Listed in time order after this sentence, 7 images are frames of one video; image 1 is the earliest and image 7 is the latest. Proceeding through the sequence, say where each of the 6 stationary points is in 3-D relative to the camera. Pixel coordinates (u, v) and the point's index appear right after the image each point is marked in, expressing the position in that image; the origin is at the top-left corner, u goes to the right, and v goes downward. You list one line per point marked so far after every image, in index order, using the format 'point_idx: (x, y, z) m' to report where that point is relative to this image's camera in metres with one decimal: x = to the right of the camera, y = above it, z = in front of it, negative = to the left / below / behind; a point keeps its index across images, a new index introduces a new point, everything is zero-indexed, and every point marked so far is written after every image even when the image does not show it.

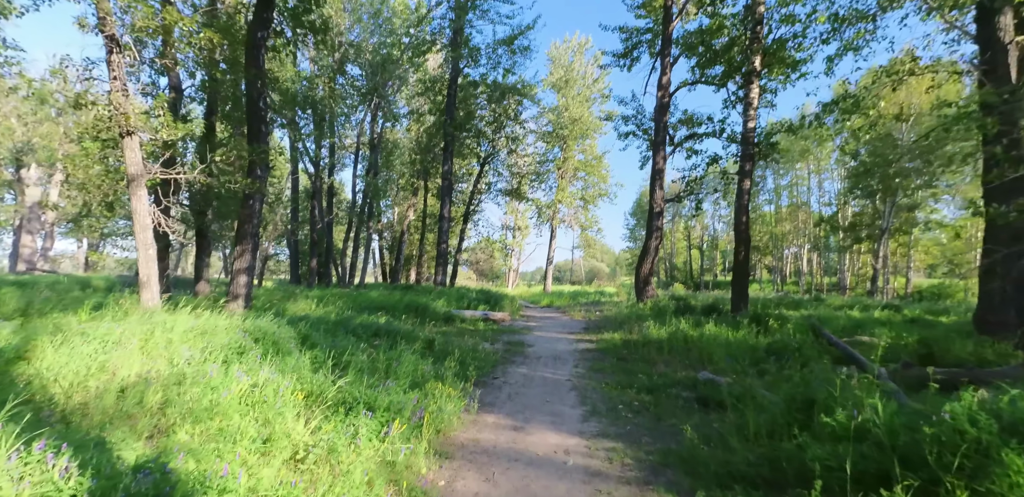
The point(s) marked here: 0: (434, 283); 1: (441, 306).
0: (-2.9, -1.3, +18.3) m
1: (-1.9, -1.6, +13.4) m
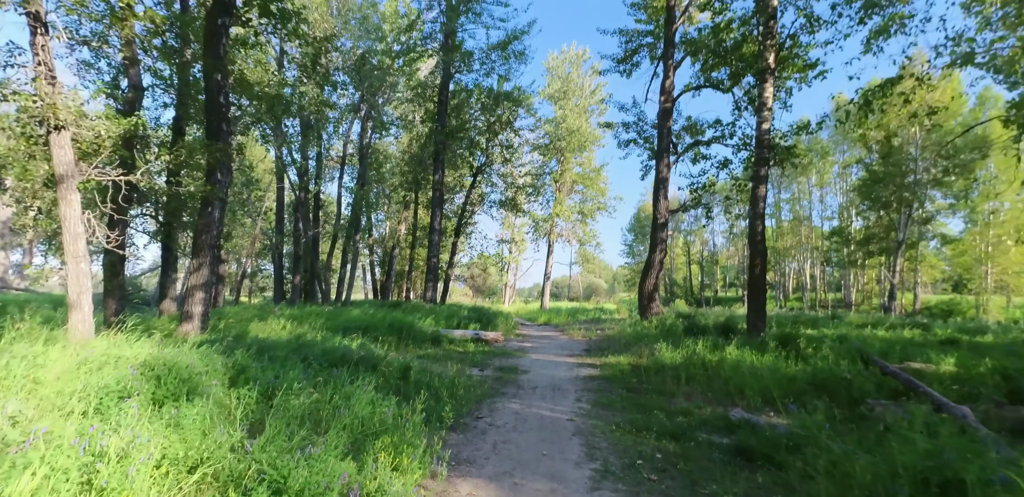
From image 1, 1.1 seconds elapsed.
0: (-3.1, -1.8, +17.2) m
1: (-2.1, -1.9, +12.3) m
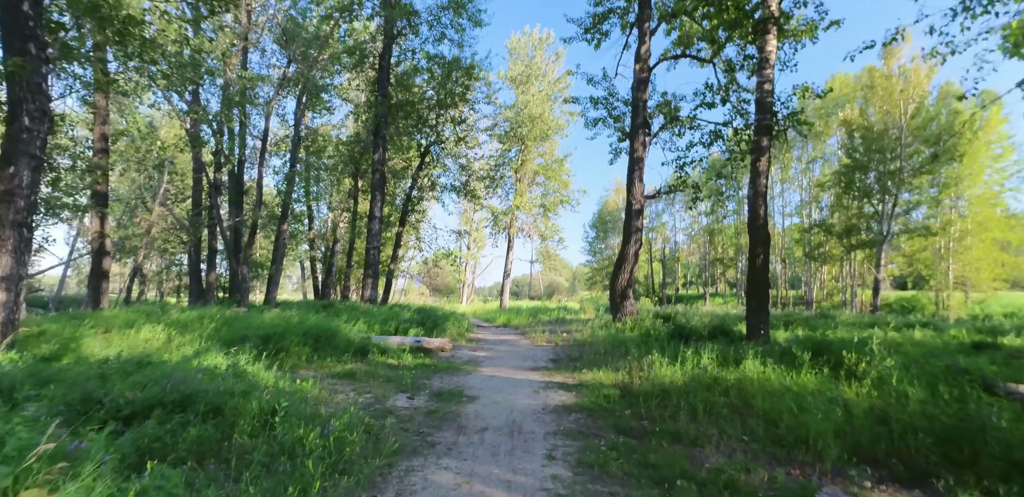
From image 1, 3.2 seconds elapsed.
0: (-4.5, -1.5, +14.7) m
1: (-3.1, -1.7, +9.9) m
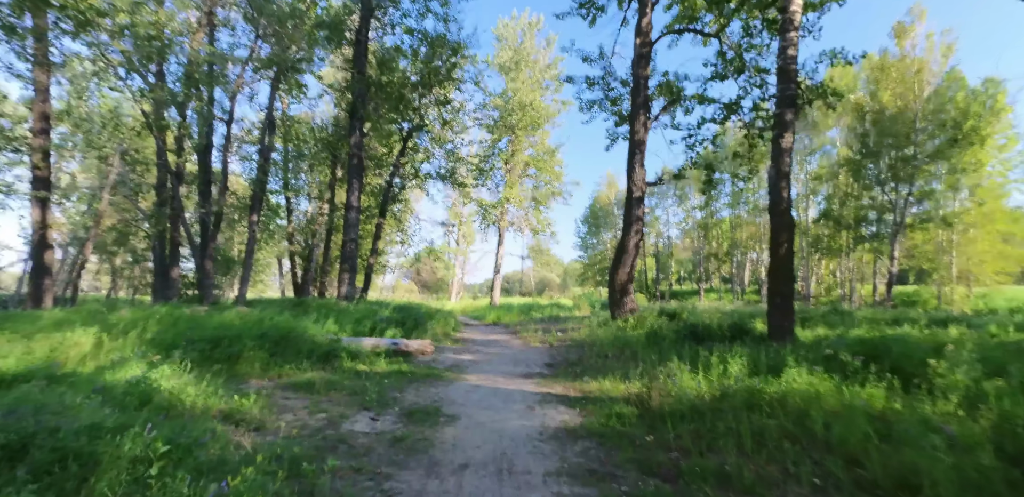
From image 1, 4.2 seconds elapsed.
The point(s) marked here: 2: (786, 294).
0: (-4.7, -1.3, +13.5) m
1: (-3.3, -1.5, +8.7) m
2: (+4.2, -0.7, +7.5) m
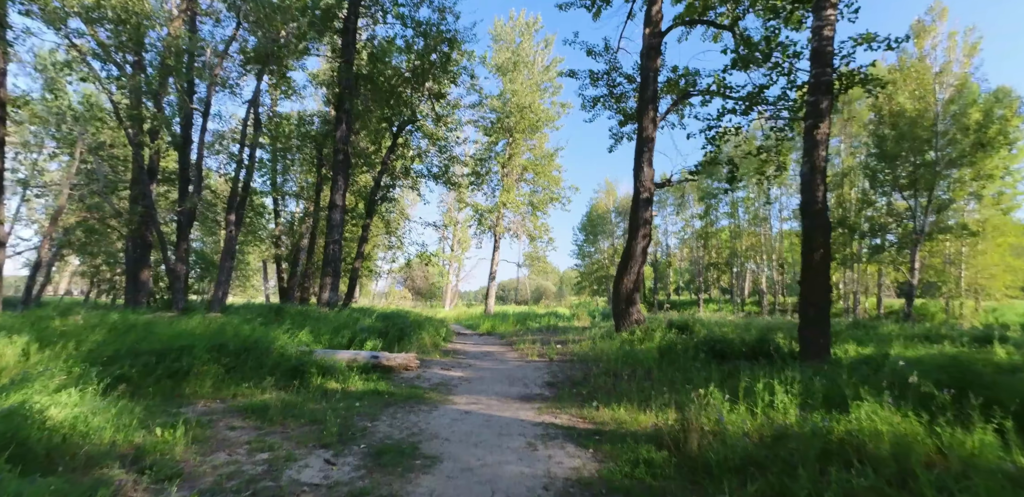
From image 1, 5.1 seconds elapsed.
0: (-4.8, -1.4, +12.4) m
1: (-3.3, -1.5, +7.7) m
2: (+4.1, -0.7, +6.5) m
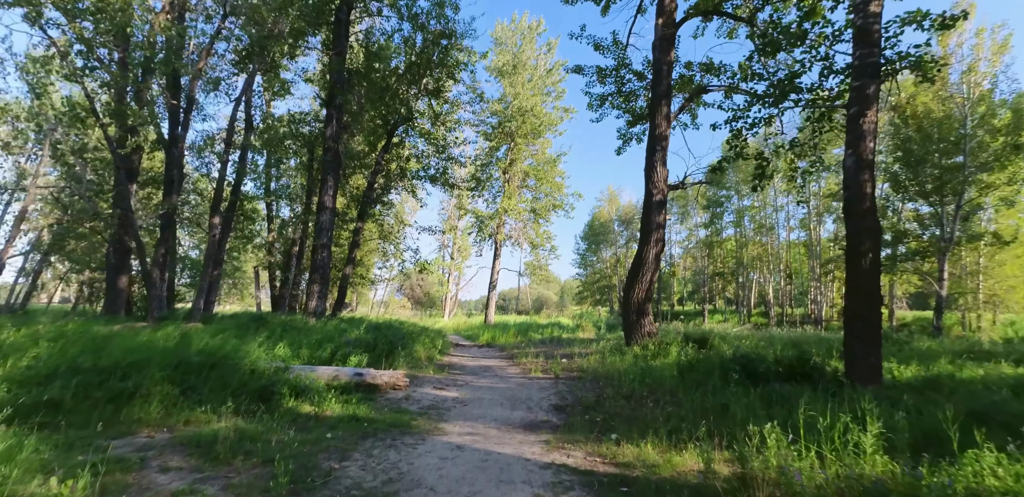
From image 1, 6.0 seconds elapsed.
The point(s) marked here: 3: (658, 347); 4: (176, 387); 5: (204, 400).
0: (-4.8, -1.5, +11.6) m
1: (-3.3, -1.5, +6.8) m
2: (+4.2, -0.8, +5.7) m
3: (+2.7, -1.8, +9.0) m
4: (-3.6, -1.5, +5.2) m
5: (-3.3, -1.6, +5.2) m
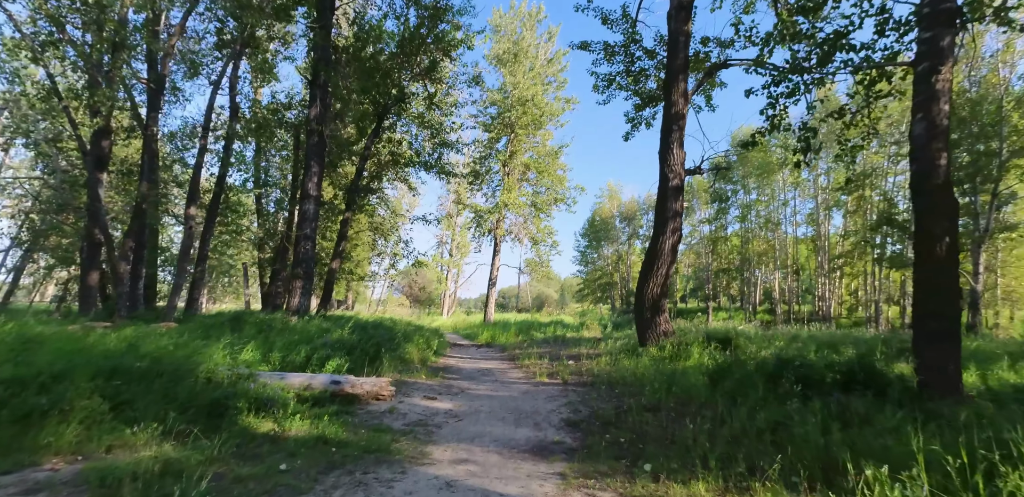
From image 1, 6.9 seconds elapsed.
0: (-4.8, -1.4, +10.6) m
1: (-3.3, -1.4, +5.8) m
2: (+4.2, -0.6, +4.7) m
3: (+2.7, -1.6, +8.0) m
4: (-3.6, -1.3, +4.3) m
5: (-3.2, -1.4, +4.2) m
